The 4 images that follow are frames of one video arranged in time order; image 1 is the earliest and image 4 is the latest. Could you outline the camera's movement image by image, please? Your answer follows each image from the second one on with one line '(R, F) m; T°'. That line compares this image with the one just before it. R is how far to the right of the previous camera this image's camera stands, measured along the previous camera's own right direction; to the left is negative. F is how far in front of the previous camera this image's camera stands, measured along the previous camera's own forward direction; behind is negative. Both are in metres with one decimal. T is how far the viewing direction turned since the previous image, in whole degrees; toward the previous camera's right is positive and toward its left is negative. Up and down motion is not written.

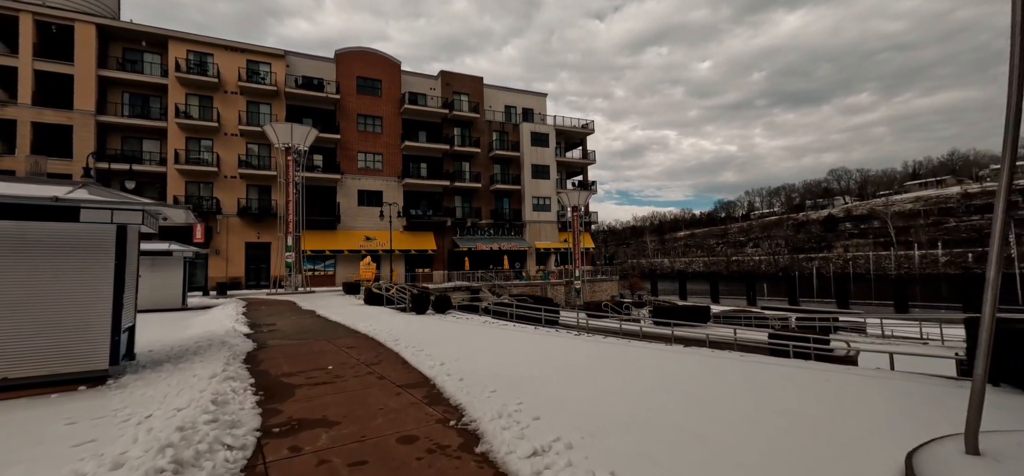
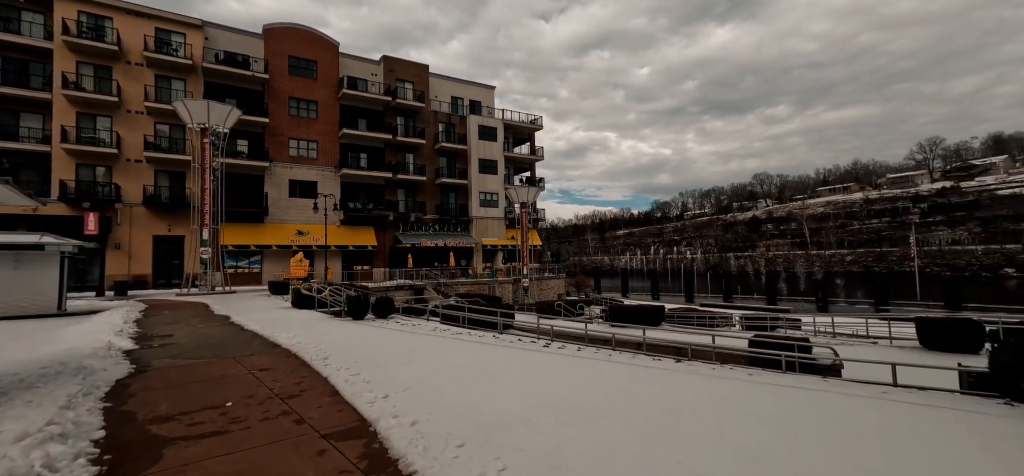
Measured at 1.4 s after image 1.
(-0.3, +1.4) m; +7°
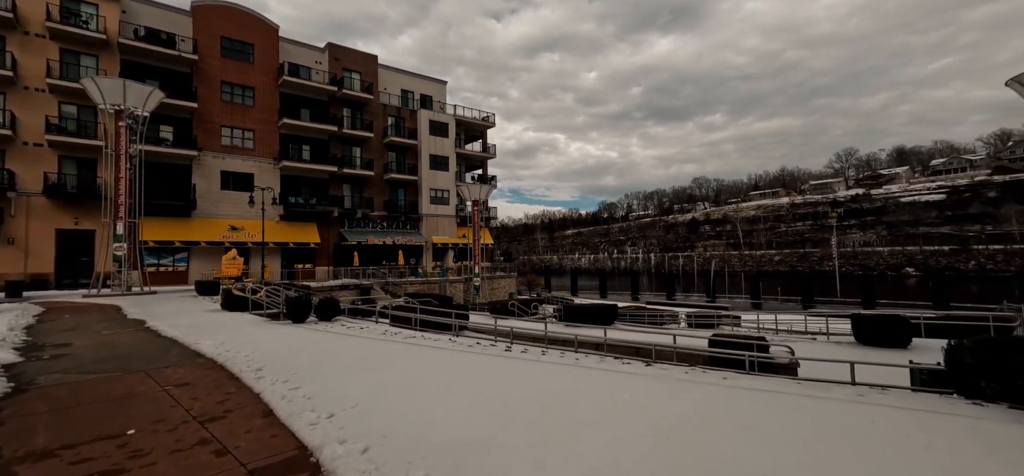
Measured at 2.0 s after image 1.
(-0.2, +0.5) m; +6°
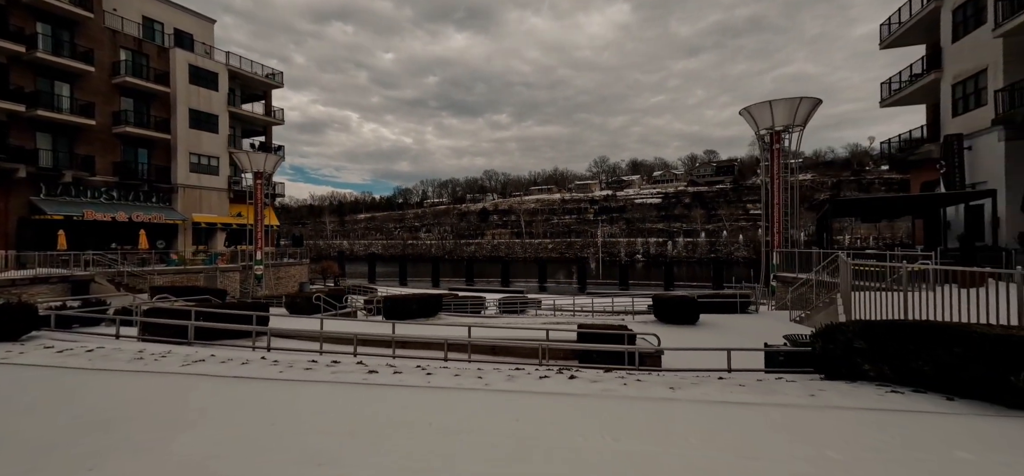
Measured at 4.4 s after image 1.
(-0.9, +2.0) m; +26°
